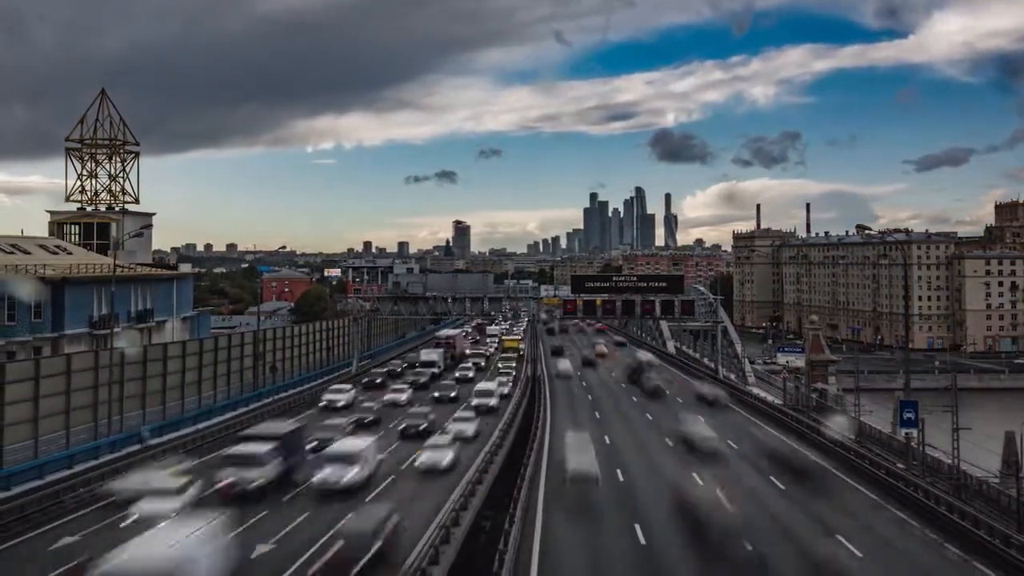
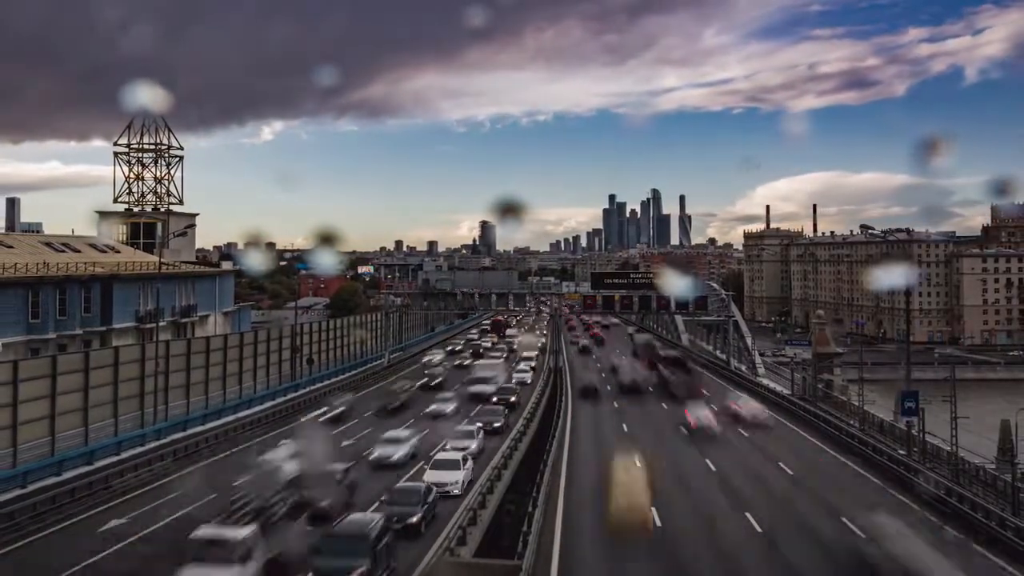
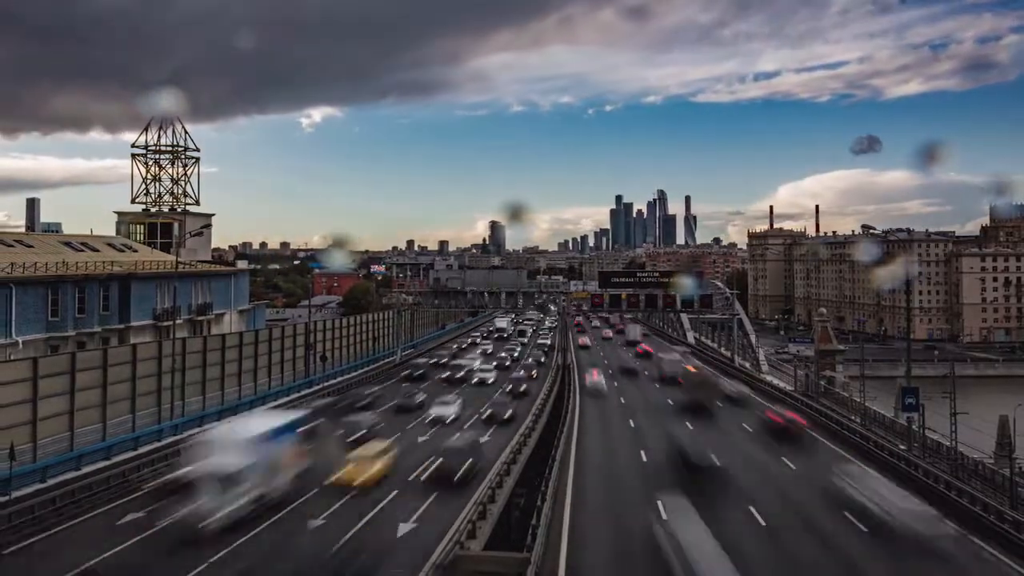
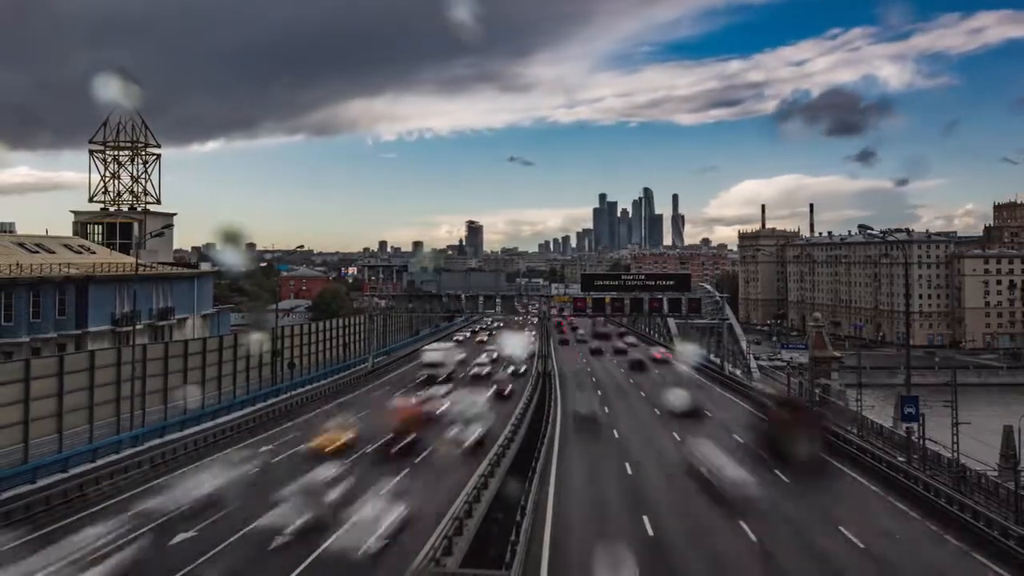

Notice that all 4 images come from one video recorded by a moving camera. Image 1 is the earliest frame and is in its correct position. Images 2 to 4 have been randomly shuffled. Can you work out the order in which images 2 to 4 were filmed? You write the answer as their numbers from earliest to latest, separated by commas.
4, 2, 3
